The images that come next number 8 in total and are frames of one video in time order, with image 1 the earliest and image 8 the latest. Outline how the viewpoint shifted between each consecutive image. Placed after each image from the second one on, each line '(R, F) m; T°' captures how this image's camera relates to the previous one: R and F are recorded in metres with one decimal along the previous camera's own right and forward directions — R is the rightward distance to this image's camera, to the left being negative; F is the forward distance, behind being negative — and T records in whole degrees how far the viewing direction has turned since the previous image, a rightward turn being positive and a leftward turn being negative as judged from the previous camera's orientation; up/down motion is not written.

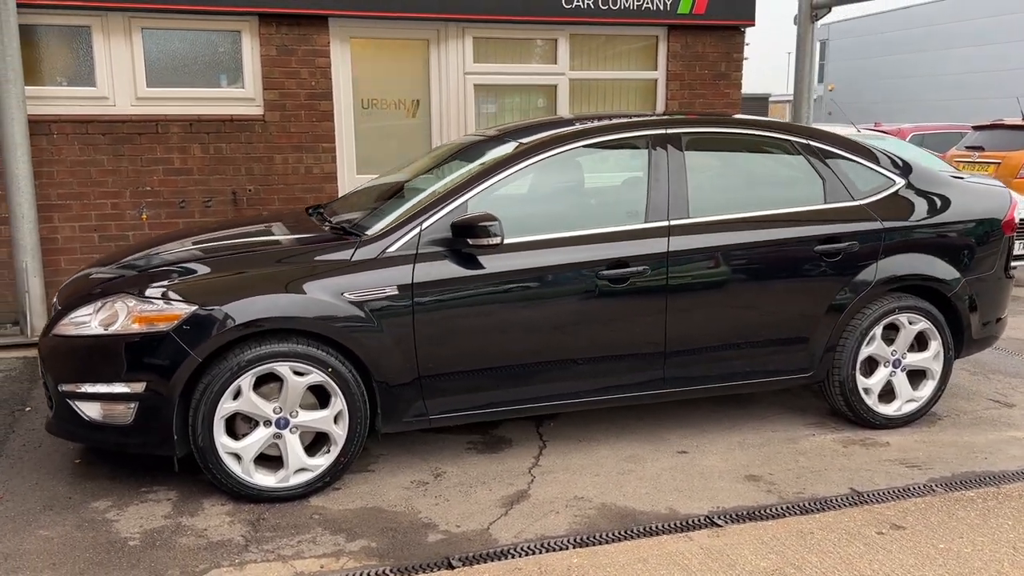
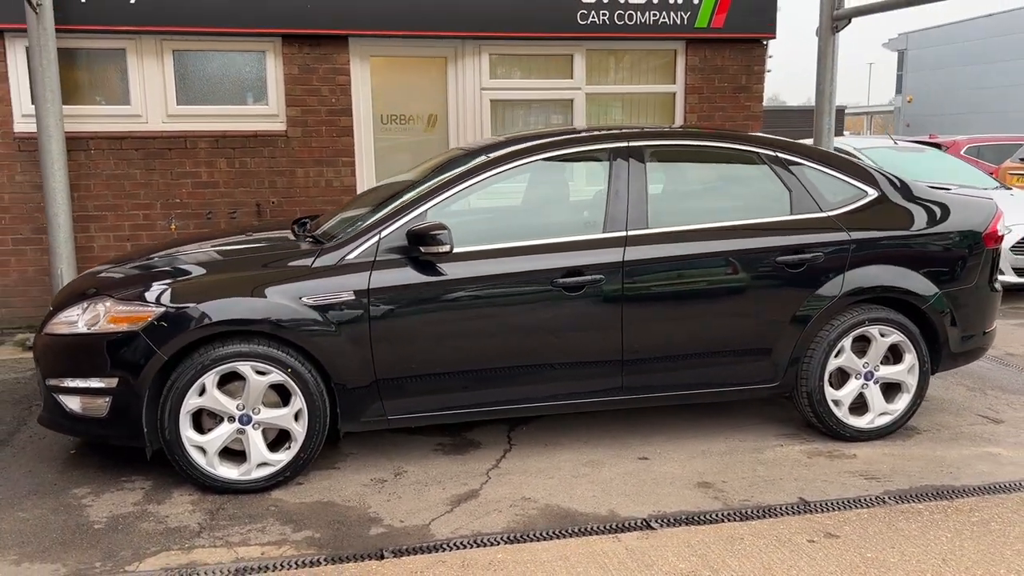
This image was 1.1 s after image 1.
(+0.5, -0.1) m; -4°
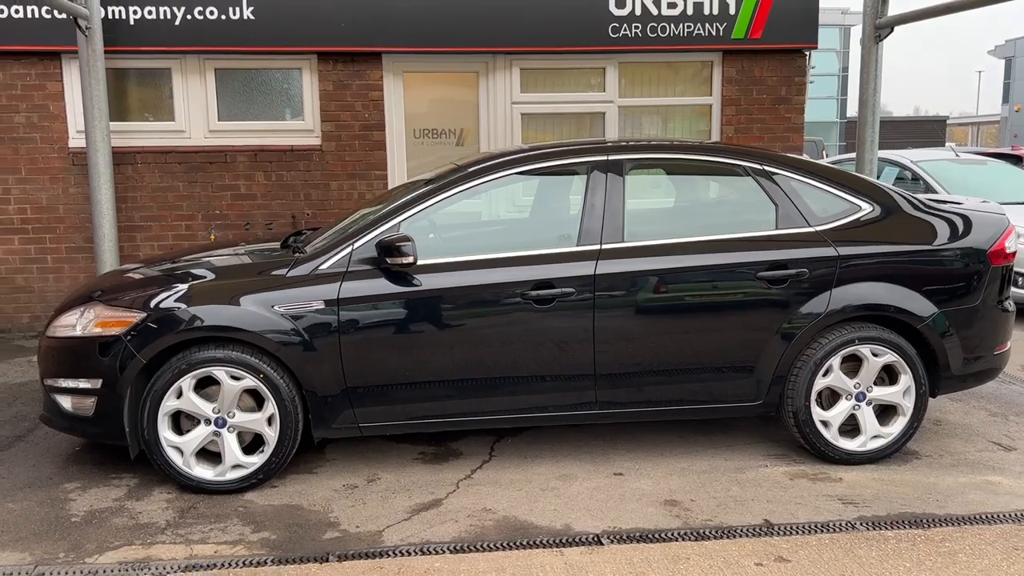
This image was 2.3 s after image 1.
(+0.5, 0.0) m; -5°
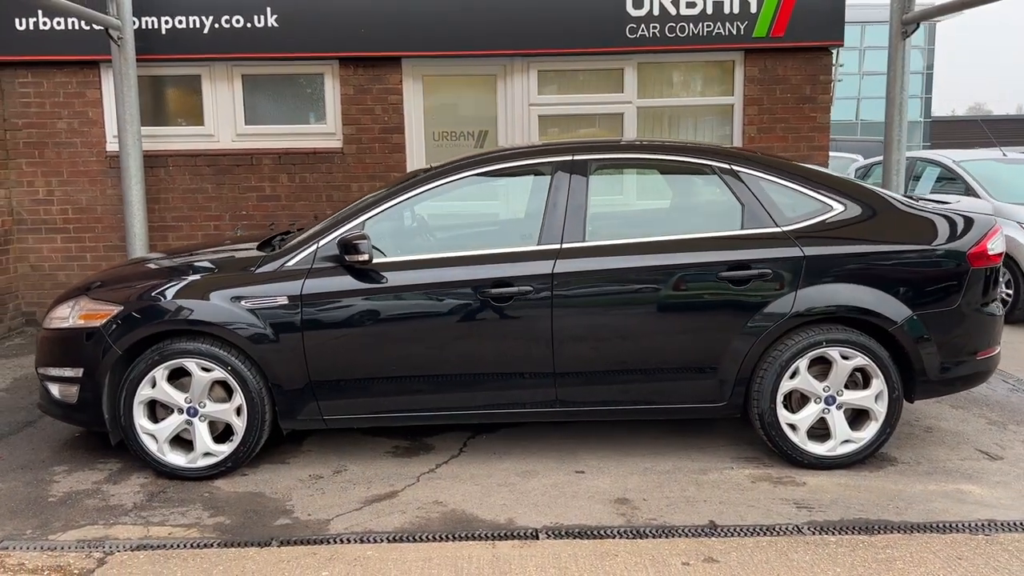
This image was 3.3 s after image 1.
(+0.5, 0.0) m; -5°
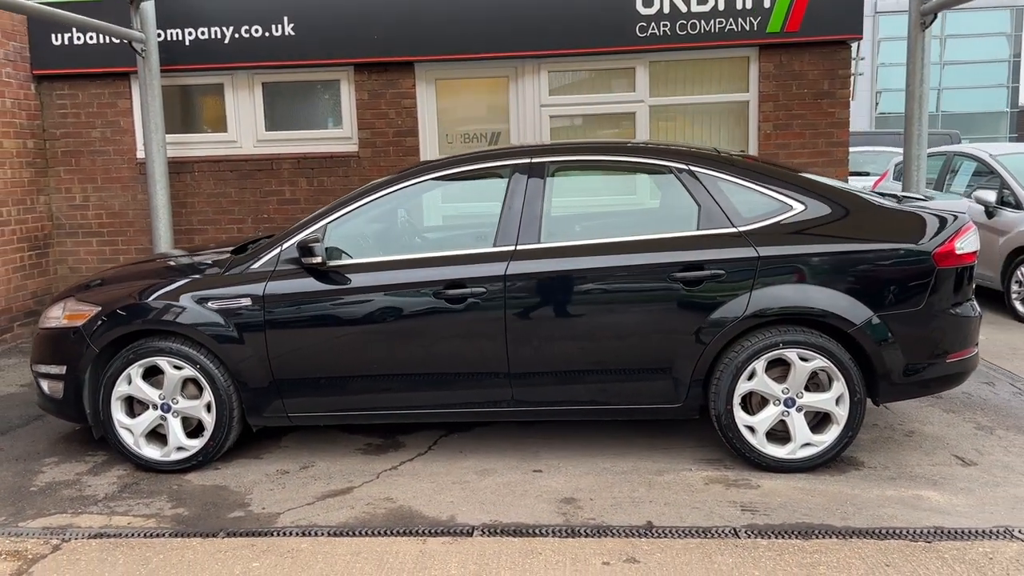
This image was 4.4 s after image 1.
(+0.5, 0.0) m; -5°
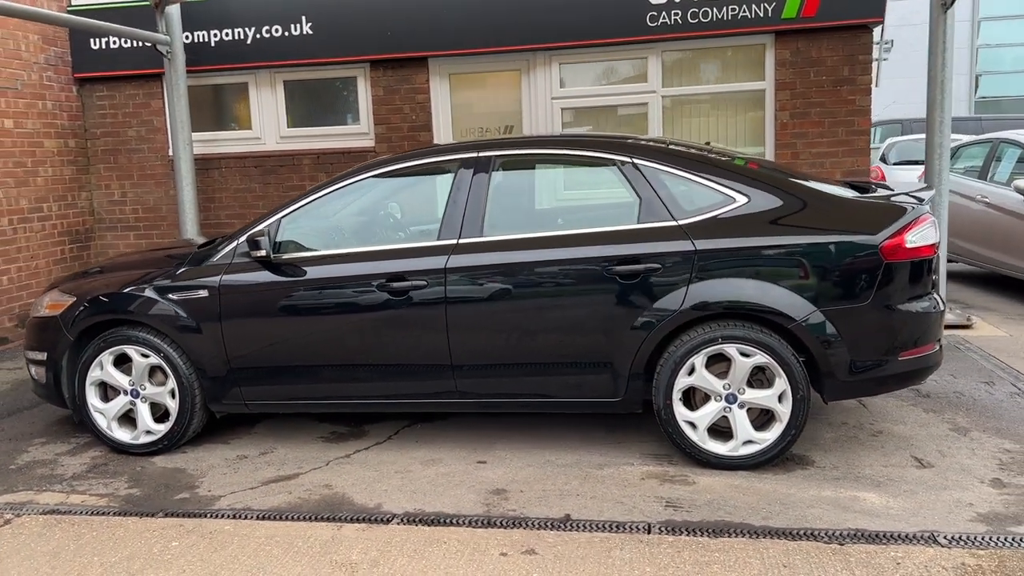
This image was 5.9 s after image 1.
(+0.7, 0.0) m; -5°
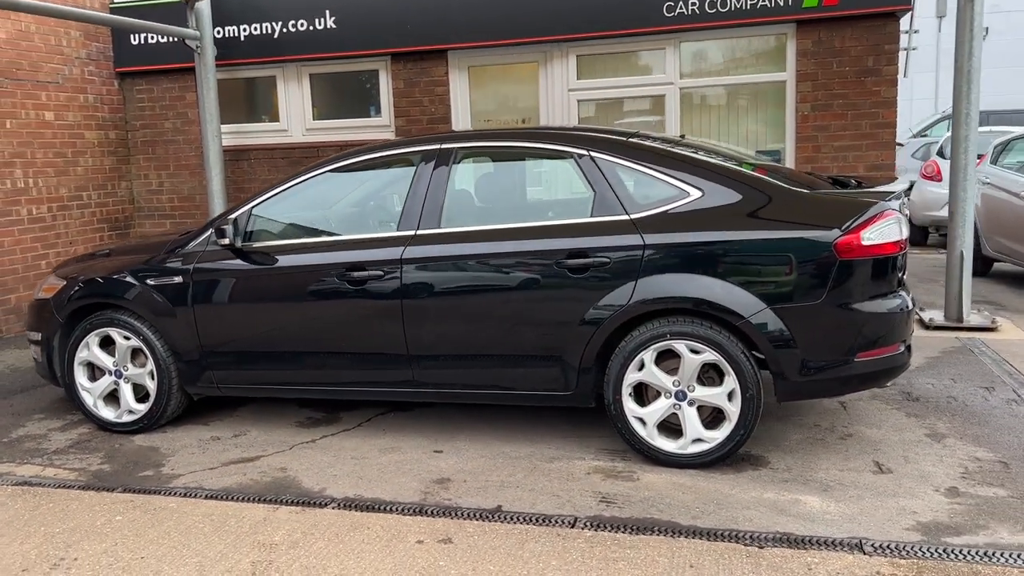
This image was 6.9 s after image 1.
(+0.6, 0.0) m; -5°
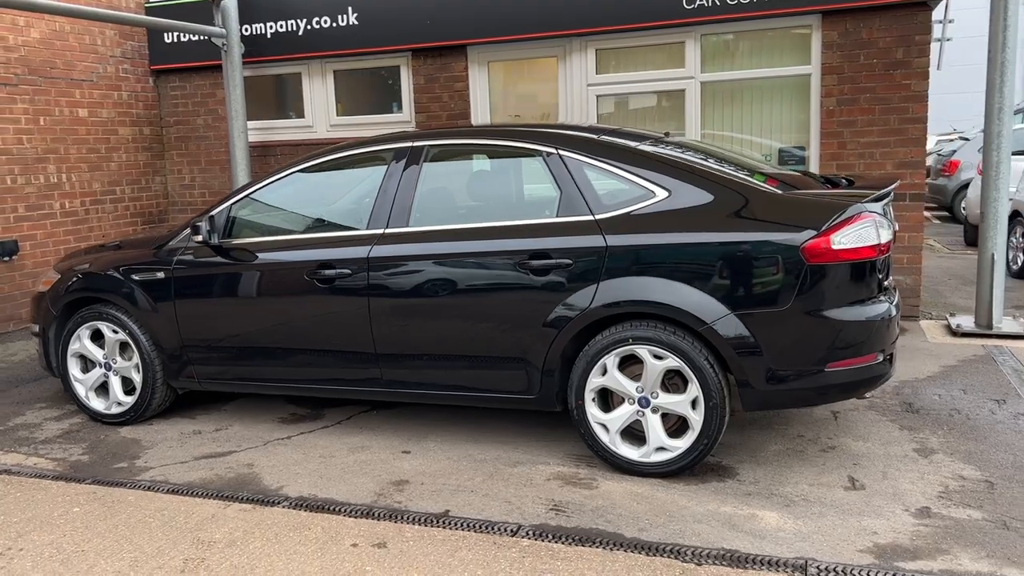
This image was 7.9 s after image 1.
(+0.5, +0.1) m; -4°
